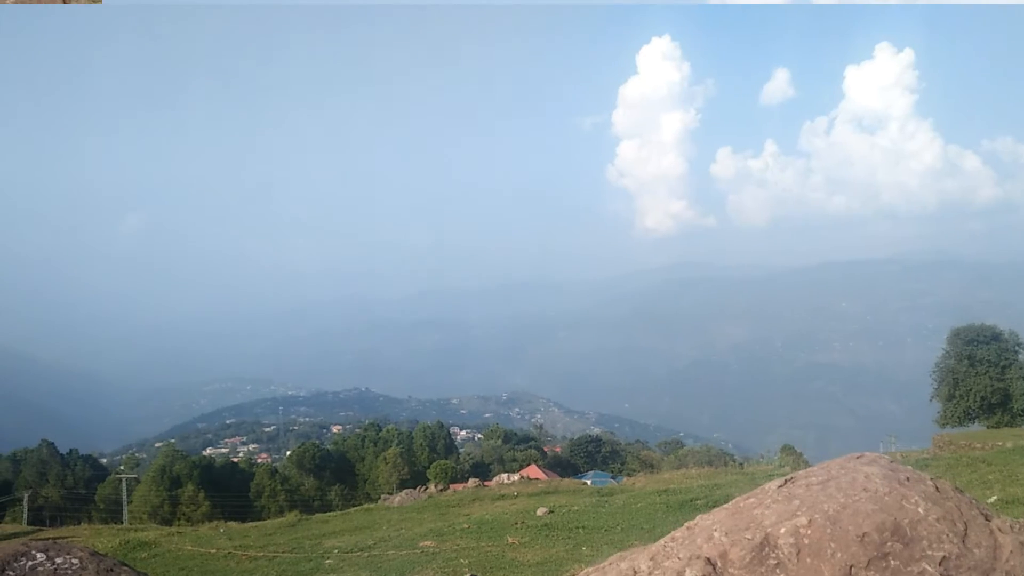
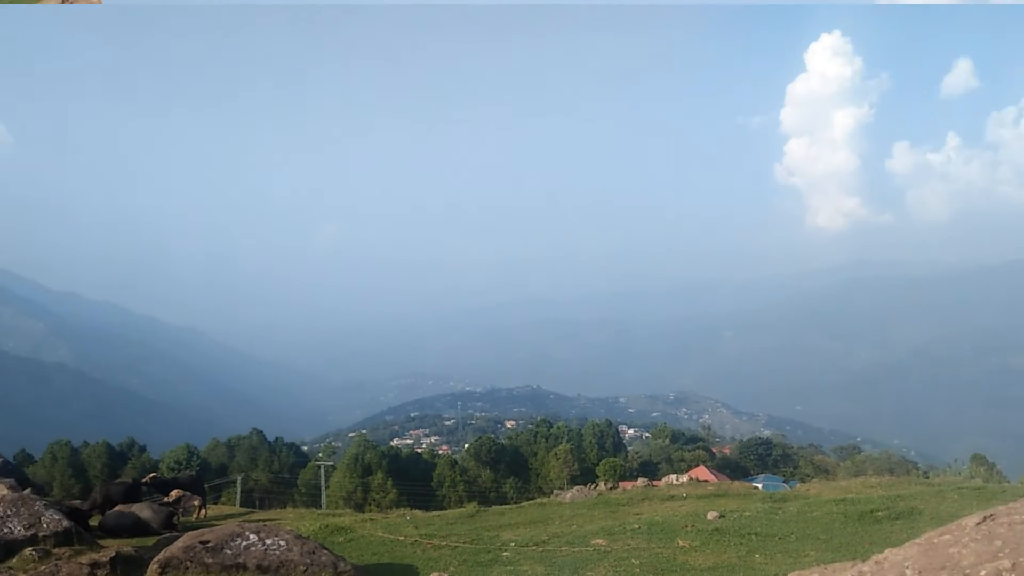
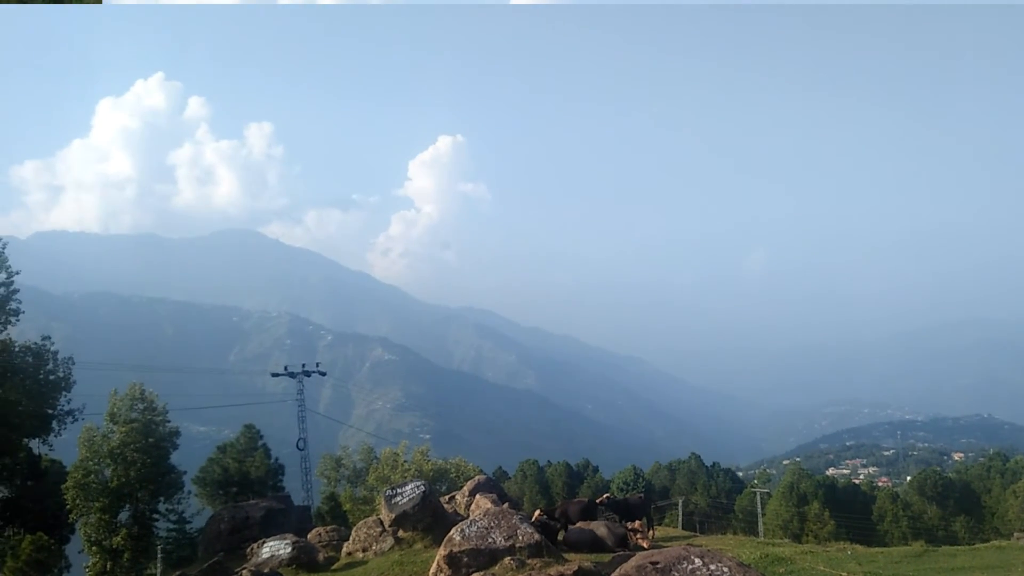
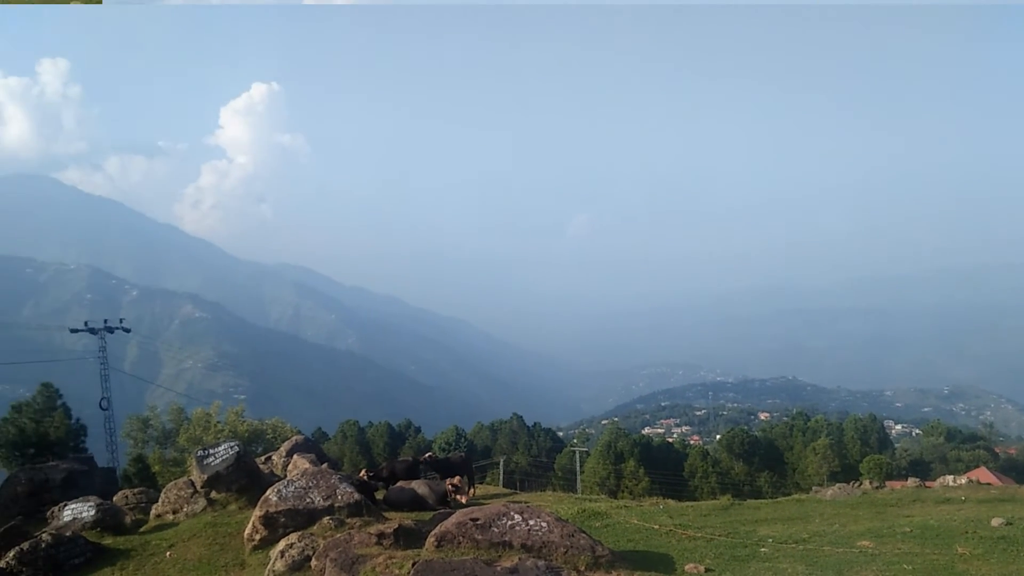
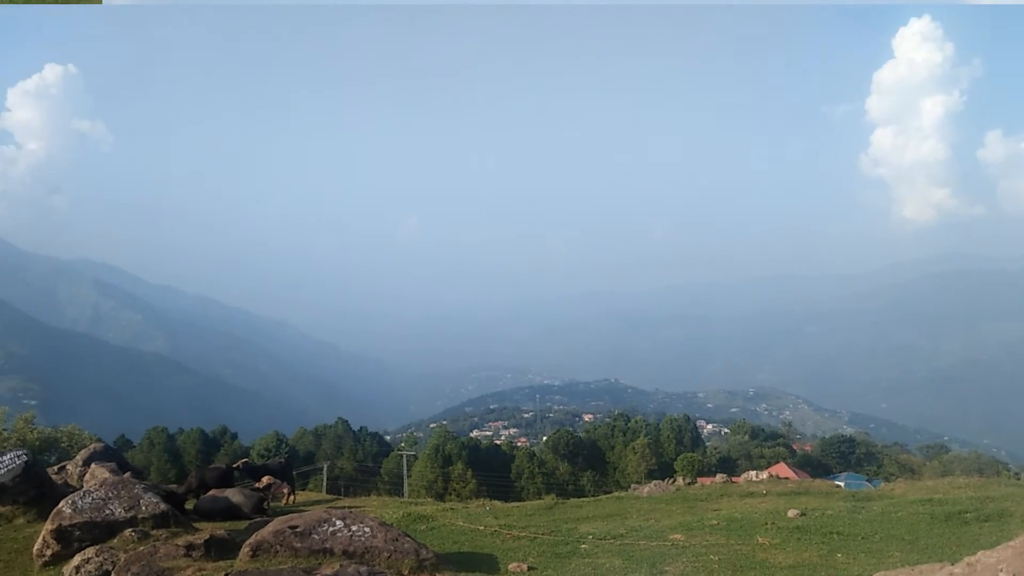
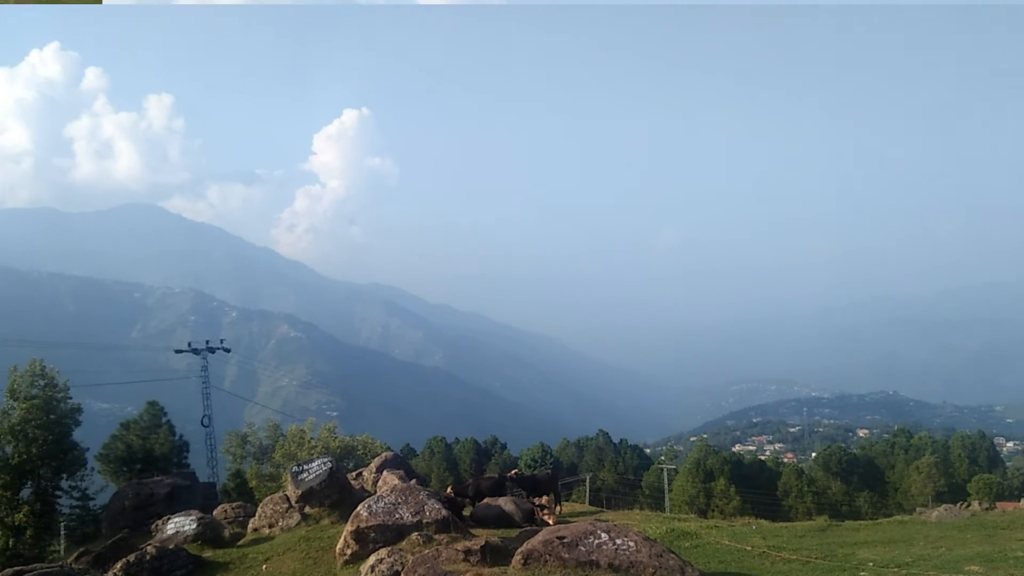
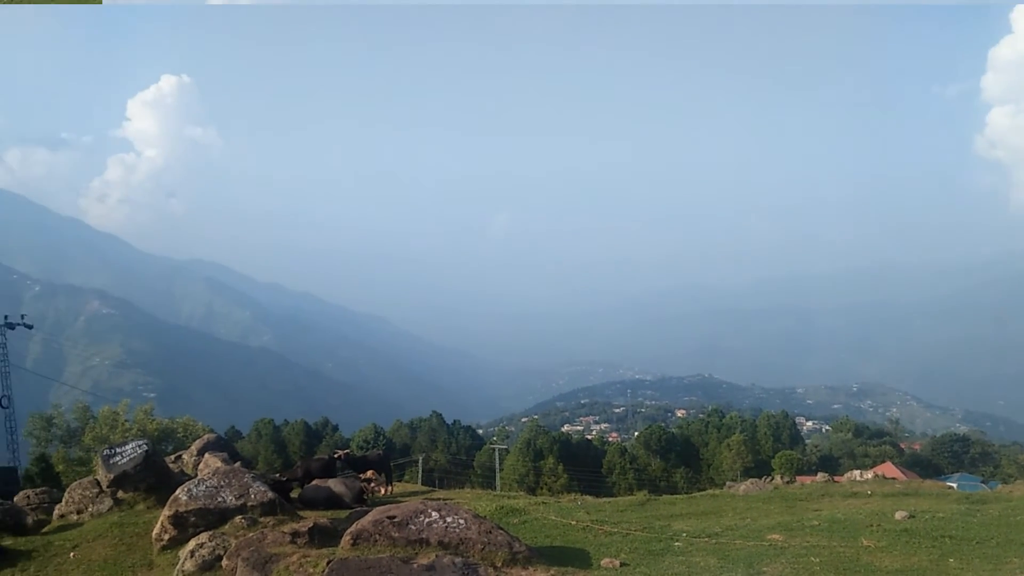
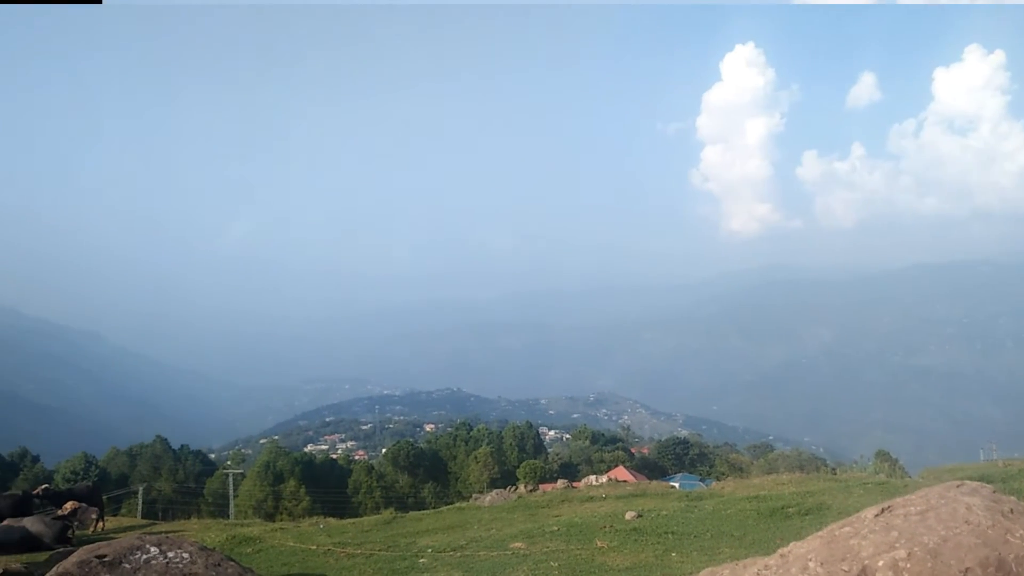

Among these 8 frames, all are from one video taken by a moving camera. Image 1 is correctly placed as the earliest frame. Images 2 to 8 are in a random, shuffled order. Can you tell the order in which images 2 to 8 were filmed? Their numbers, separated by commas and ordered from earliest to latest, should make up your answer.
8, 2, 5, 7, 4, 6, 3
